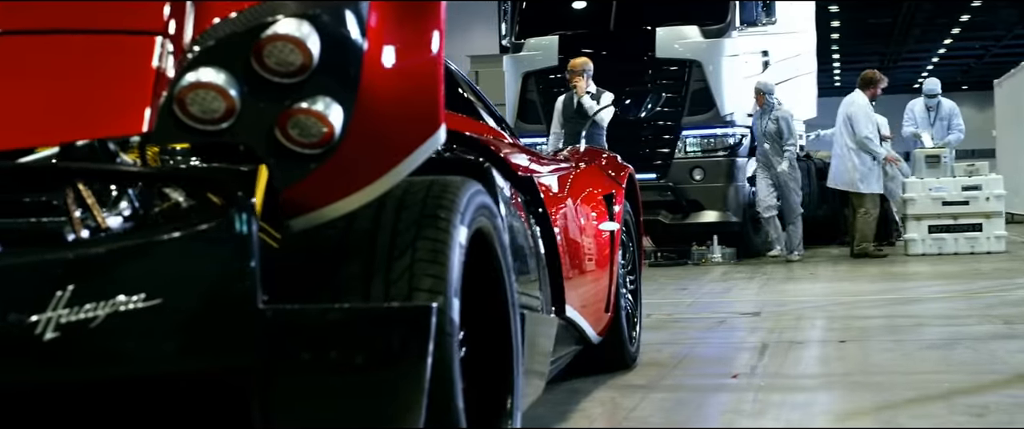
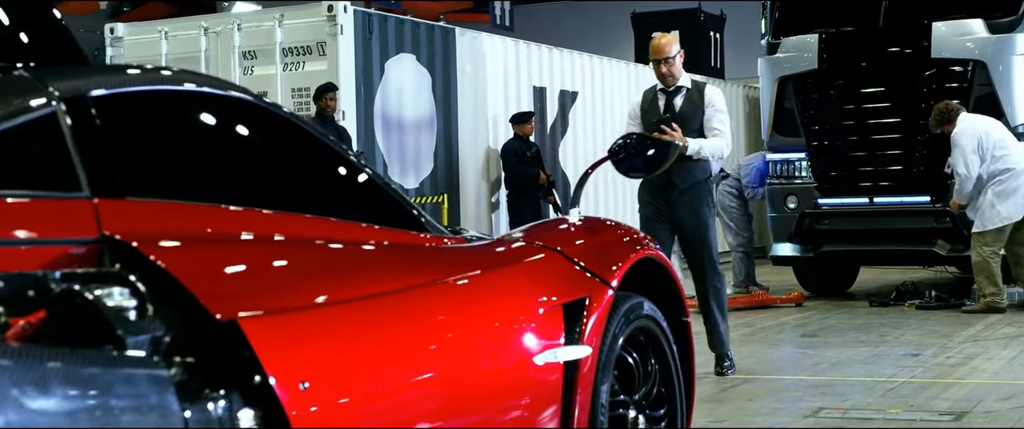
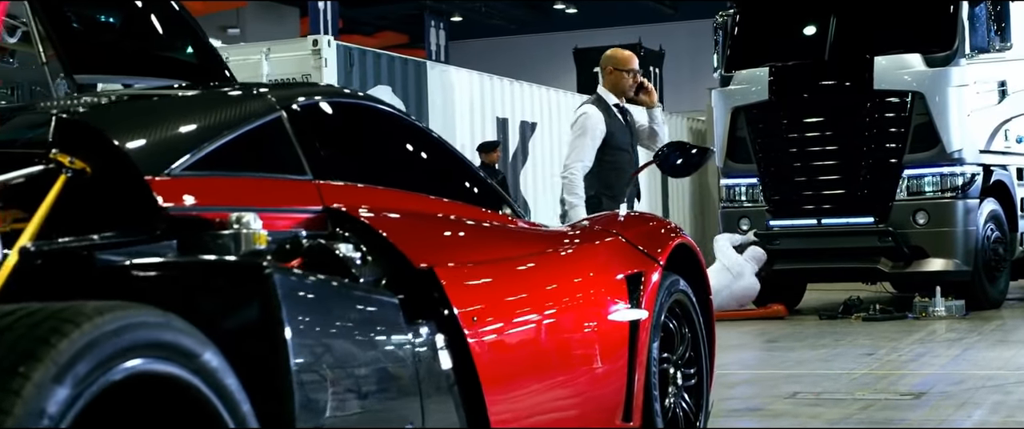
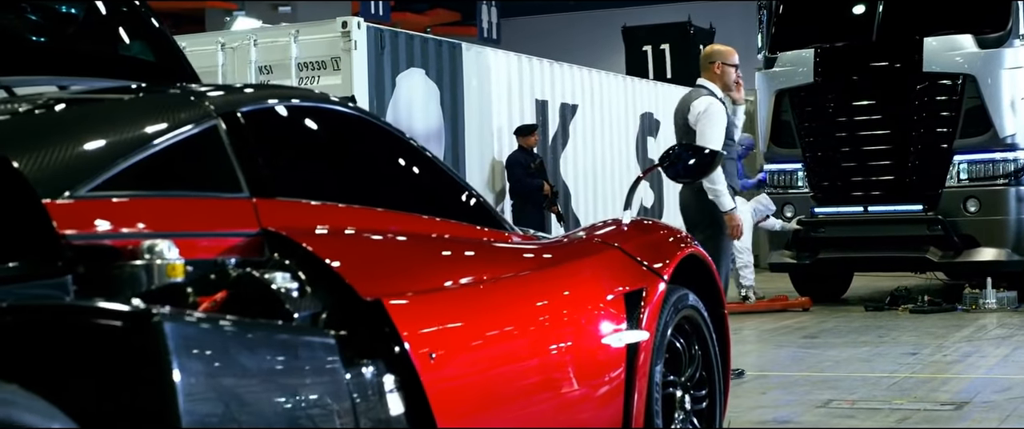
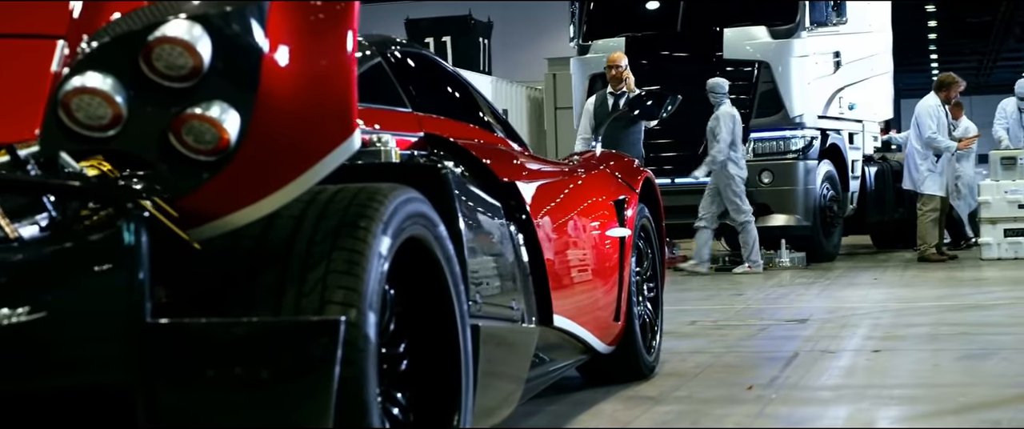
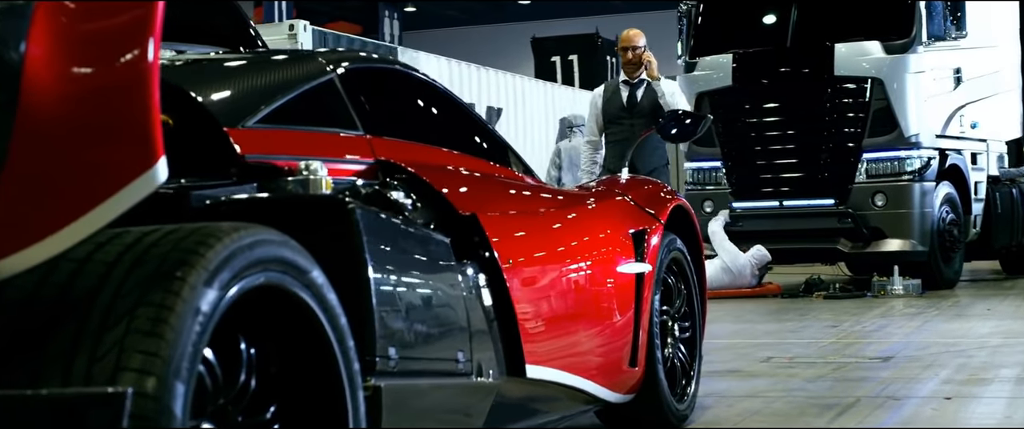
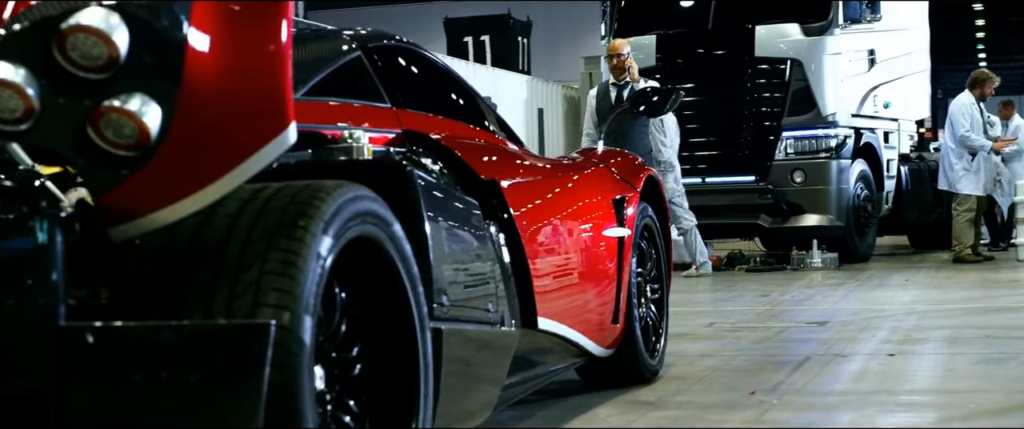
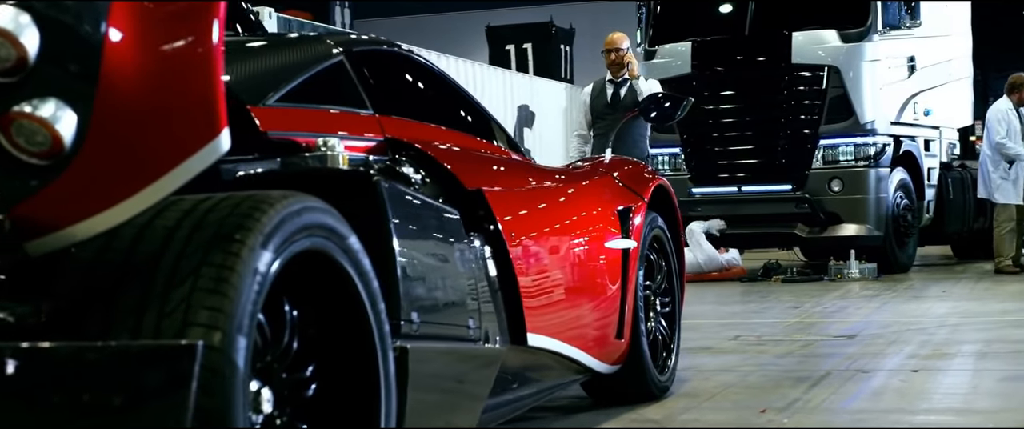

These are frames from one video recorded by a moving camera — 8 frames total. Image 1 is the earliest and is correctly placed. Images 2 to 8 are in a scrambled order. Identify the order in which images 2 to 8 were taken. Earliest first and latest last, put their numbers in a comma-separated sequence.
5, 7, 8, 6, 3, 4, 2
